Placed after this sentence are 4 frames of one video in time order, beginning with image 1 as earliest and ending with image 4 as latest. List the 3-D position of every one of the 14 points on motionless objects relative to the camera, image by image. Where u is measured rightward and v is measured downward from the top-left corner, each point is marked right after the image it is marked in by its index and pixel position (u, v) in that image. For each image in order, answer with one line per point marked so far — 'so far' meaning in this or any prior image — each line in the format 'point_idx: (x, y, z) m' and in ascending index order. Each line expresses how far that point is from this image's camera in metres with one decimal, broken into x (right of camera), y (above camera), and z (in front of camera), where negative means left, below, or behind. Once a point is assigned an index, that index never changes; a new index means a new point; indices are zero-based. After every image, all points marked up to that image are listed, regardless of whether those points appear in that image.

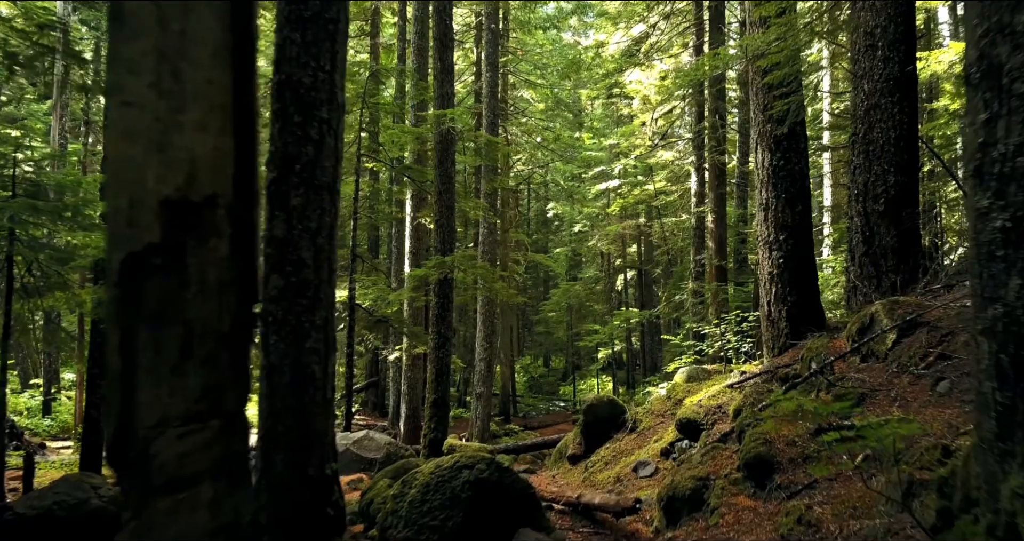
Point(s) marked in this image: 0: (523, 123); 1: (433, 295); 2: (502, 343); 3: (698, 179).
0: (+0.4, +5.2, +19.6) m
1: (-1.4, -0.4, +9.2) m
2: (-0.3, -2.6, +20.0) m
3: (+5.0, +2.5, +14.8) m
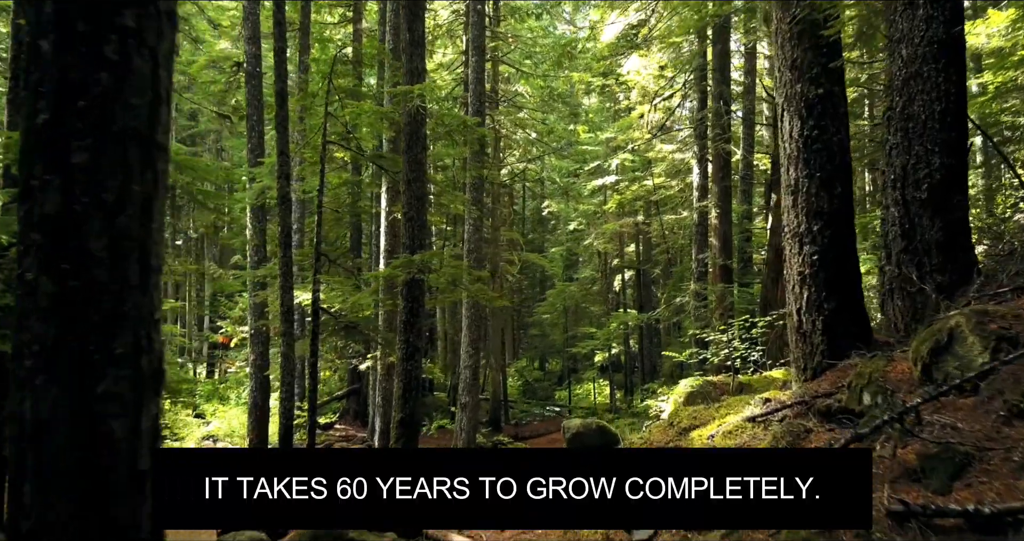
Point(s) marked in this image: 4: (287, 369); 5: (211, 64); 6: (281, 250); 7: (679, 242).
0: (+0.1, +5.2, +18.6) m
1: (-1.6, -0.4, +8.1) m
2: (-0.7, -2.6, +18.9) m
3: (+4.7, +2.5, +13.8) m
4: (-3.6, -1.6, +8.7) m
5: (-7.1, +4.9, +13.1) m
6: (-3.7, +0.3, +8.9) m
7: (+5.8, +1.0, +19.1) m
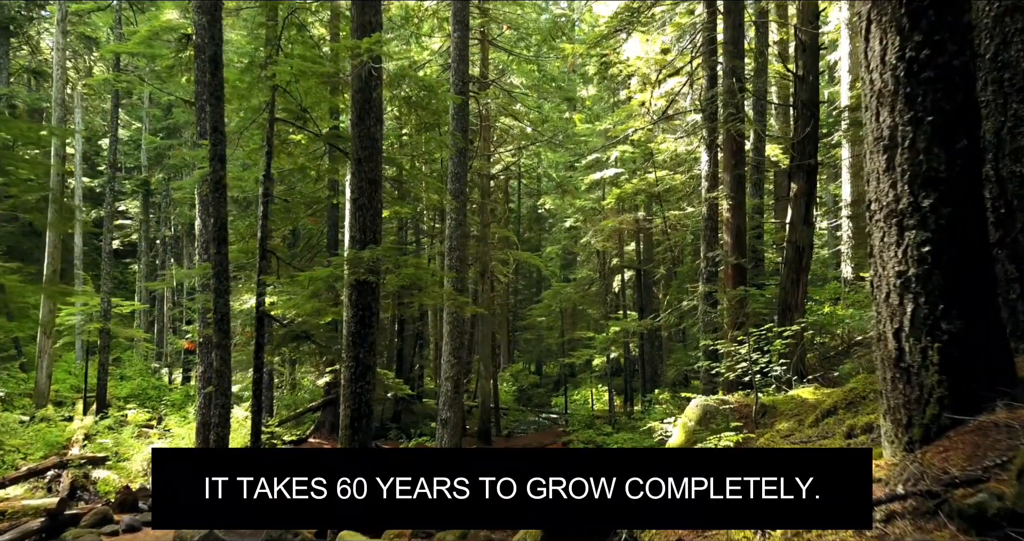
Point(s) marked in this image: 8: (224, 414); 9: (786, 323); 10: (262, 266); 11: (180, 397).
0: (-0.2, +5.2, +17.1) m
1: (-1.9, -0.4, +6.7) m
2: (-0.9, -2.6, +17.5) m
3: (+4.4, +2.5, +12.3) m
4: (-3.9, -1.6, +7.3) m
5: (-7.4, +4.9, +11.7) m
6: (-4.0, +0.3, +7.5) m
7: (+5.5, +1.0, +17.7) m
8: (-3.8, -1.9, +7.3) m
9: (+5.1, -1.0, +10.3) m
10: (-3.6, +0.1, +8.0) m
11: (-11.4, -4.3, +19.0) m
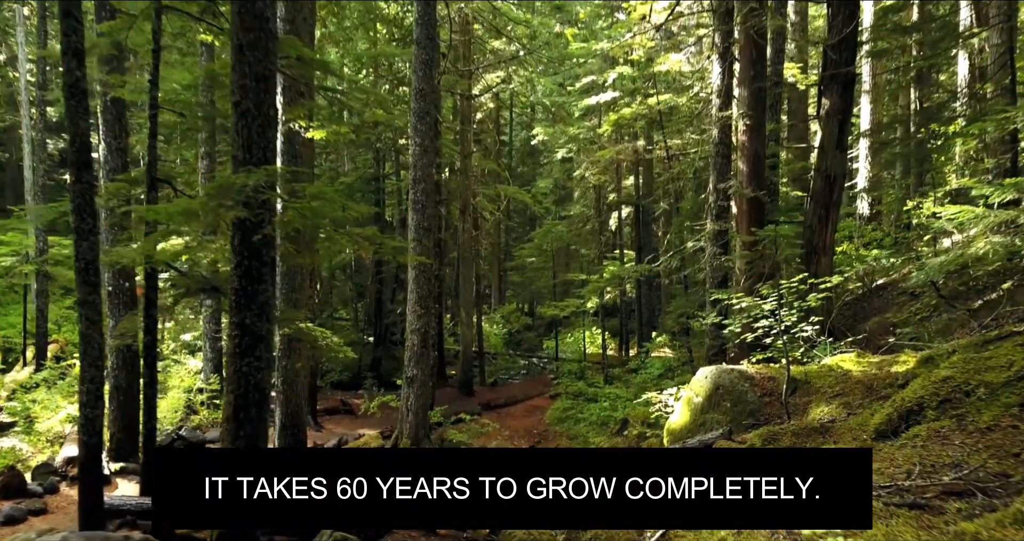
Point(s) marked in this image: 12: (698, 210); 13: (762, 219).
0: (-0.6, +6.9, +14.7) m
1: (-2.4, +0.2, +5.0) m
2: (-1.4, -0.8, +16.0) m
3: (+3.9, +3.7, +10.3) m
4: (-4.3, -0.9, +5.7) m
5: (-7.8, +6.0, +9.3) m
6: (-4.4, +1.0, +5.6) m
7: (+5.0, +2.8, +15.8) m
8: (-4.2, -1.2, +5.8) m
9: (+4.6, 0.0, +8.6) m
10: (-4.0, +0.8, +6.2) m
11: (-11.8, -2.3, +17.6) m
12: (+5.4, +1.7, +16.3) m
13: (+4.0, +0.8, +9.0) m
